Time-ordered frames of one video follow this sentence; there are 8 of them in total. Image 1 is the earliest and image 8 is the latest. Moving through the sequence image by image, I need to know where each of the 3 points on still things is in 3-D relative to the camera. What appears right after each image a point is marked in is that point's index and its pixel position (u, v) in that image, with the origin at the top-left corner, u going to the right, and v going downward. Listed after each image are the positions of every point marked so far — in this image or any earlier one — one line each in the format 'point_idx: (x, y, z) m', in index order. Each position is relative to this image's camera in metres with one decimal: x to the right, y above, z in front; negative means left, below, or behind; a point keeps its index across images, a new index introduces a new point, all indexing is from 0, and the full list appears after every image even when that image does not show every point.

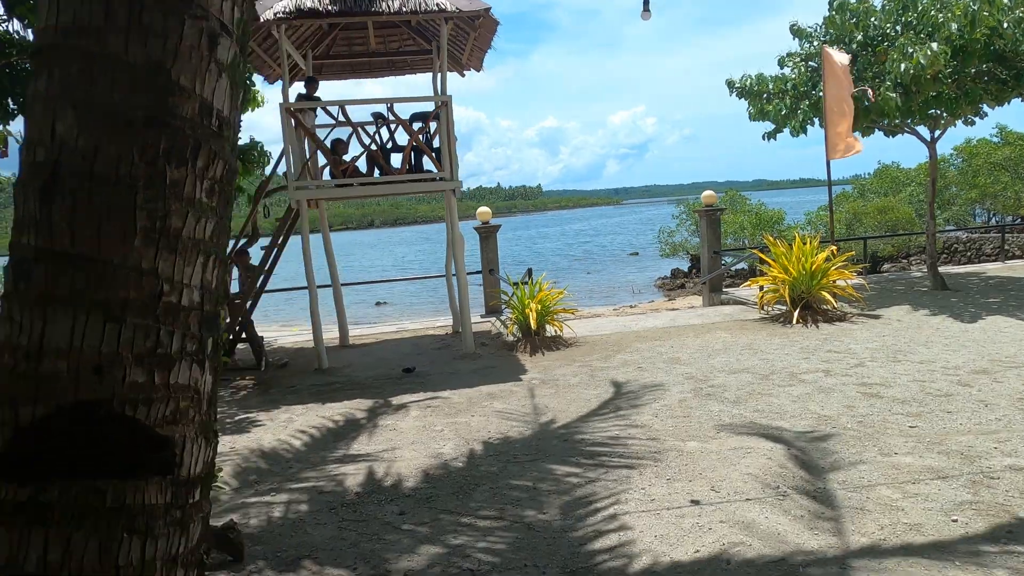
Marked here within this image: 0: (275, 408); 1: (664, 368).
0: (-2.4, -1.2, +6.6) m
1: (+1.6, -0.8, +6.9) m
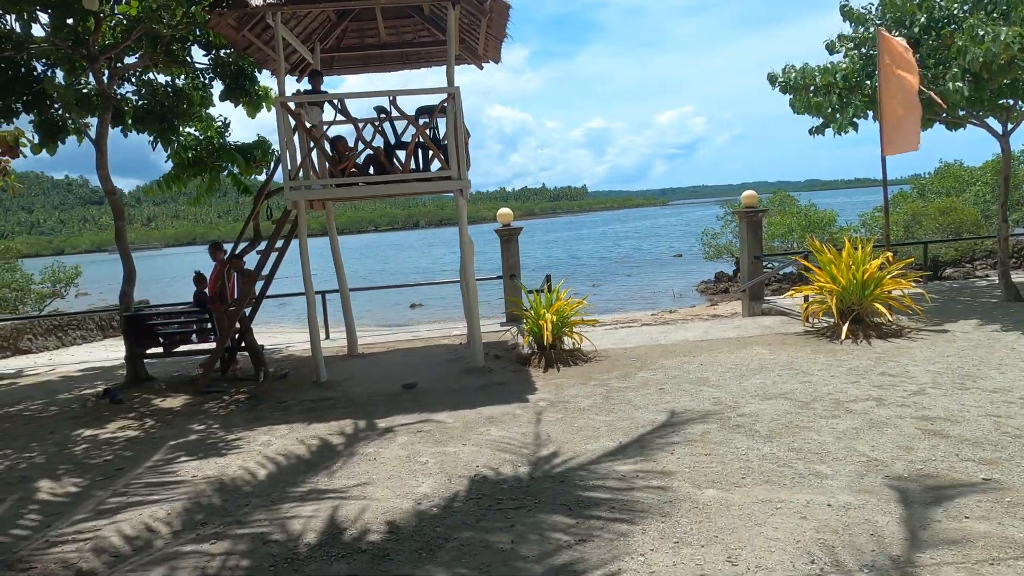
0: (-2.3, -1.3, +6.0) m
1: (+1.6, -1.0, +6.1) m
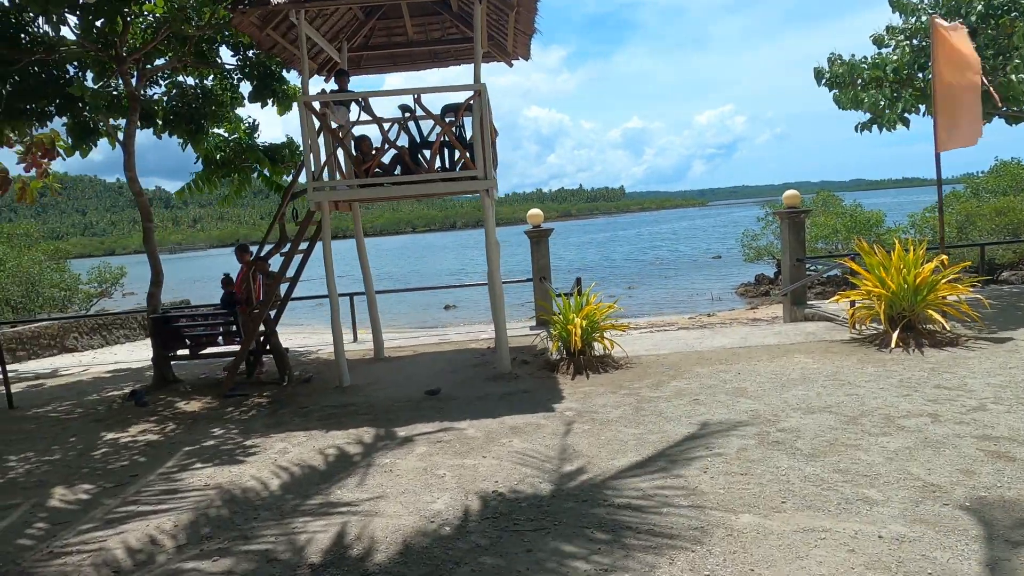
0: (-2.1, -1.3, +5.9) m
1: (+1.9, -1.0, +5.8) m
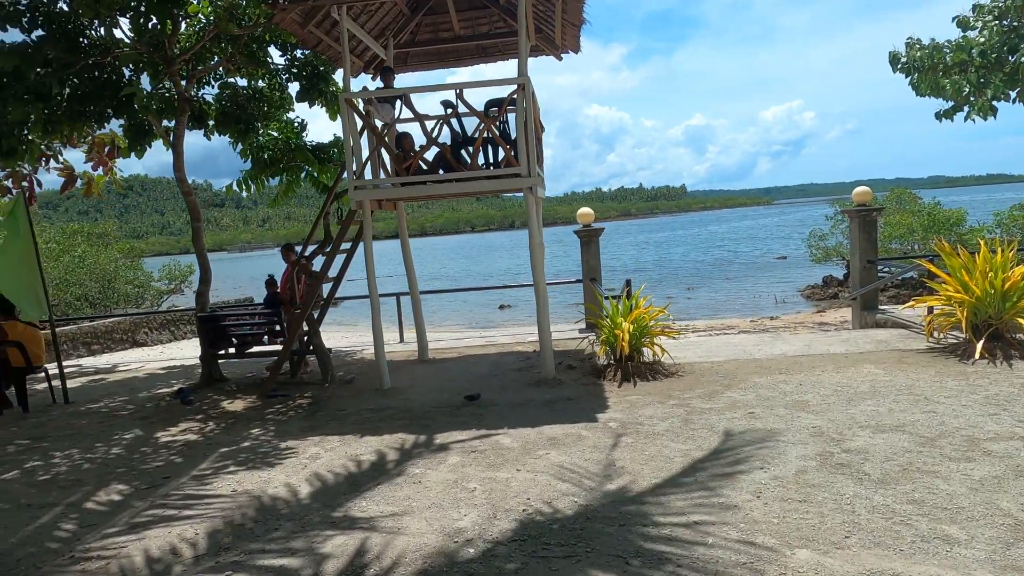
0: (-1.8, -1.3, +5.8) m
1: (+2.2, -1.0, +5.3) m
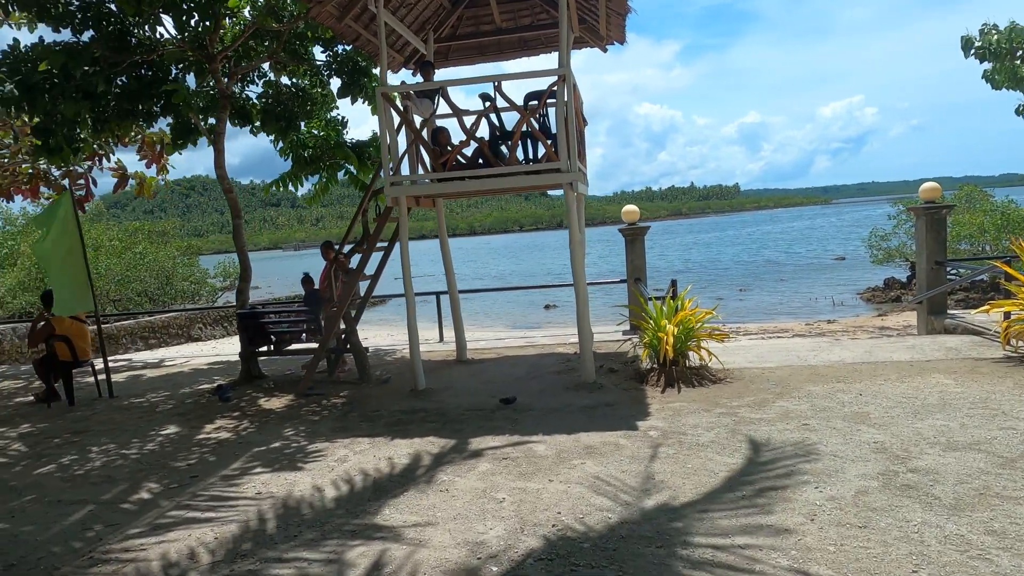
0: (-1.5, -1.3, +5.6) m
1: (+2.4, -1.1, +4.9) m
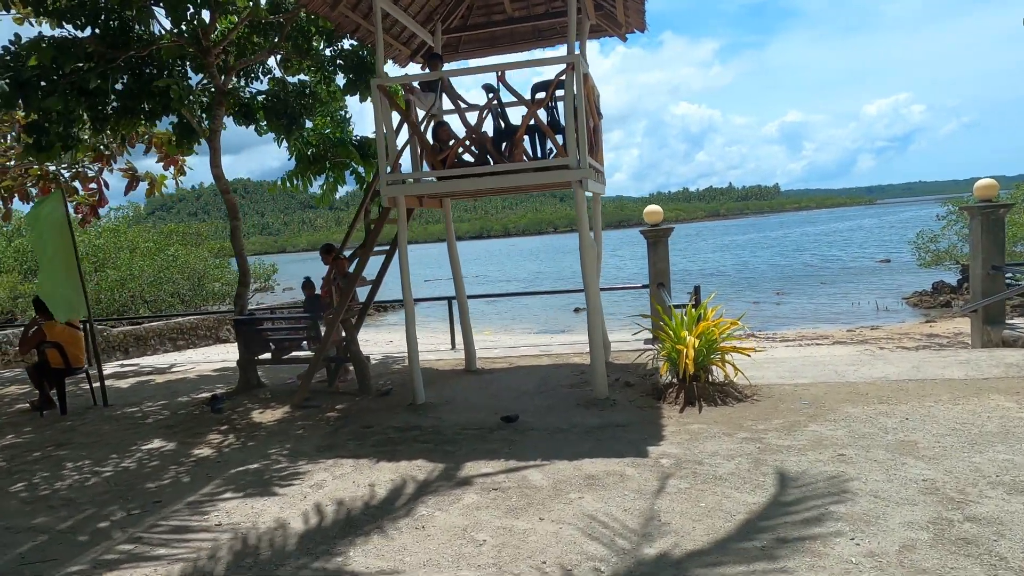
0: (-1.5, -1.3, +5.2) m
1: (+2.4, -1.1, +4.2) m
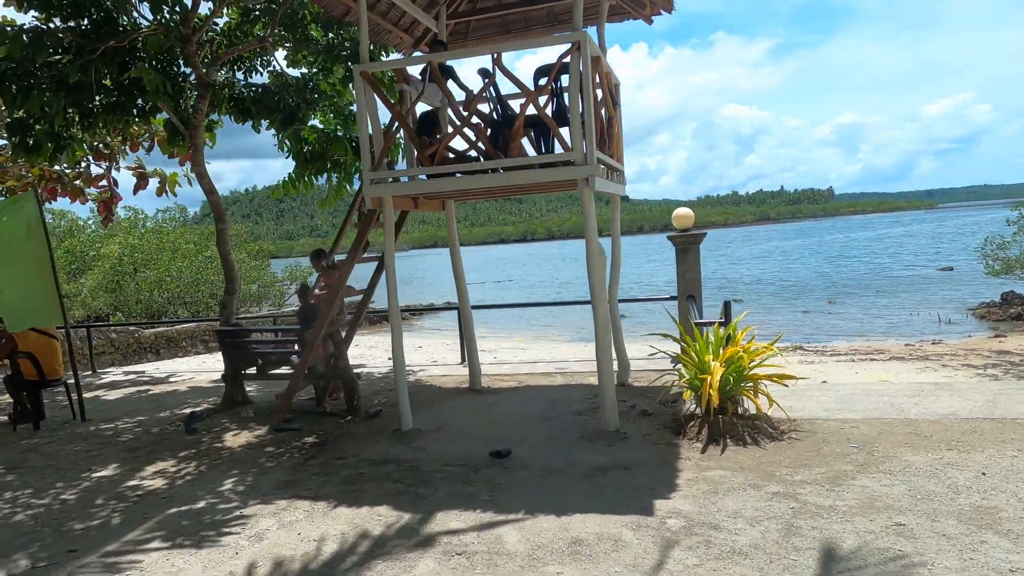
0: (-1.6, -1.4, +4.5) m
1: (+2.2, -1.3, +3.3) m
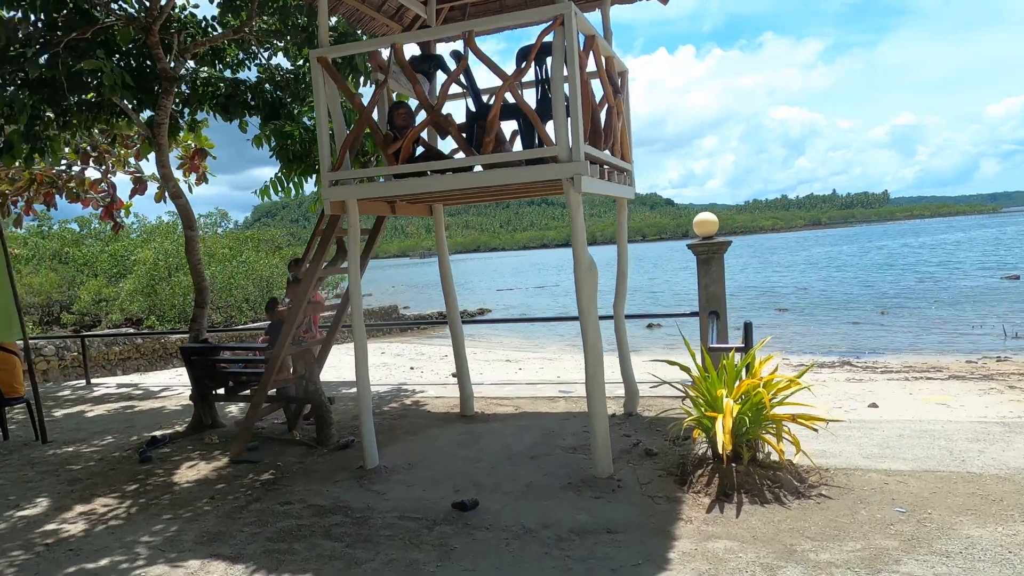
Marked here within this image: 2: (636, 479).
0: (-1.8, -1.5, +3.8) m
1: (+1.9, -1.4, +2.4) m
2: (+0.9, -1.3, +4.6) m
